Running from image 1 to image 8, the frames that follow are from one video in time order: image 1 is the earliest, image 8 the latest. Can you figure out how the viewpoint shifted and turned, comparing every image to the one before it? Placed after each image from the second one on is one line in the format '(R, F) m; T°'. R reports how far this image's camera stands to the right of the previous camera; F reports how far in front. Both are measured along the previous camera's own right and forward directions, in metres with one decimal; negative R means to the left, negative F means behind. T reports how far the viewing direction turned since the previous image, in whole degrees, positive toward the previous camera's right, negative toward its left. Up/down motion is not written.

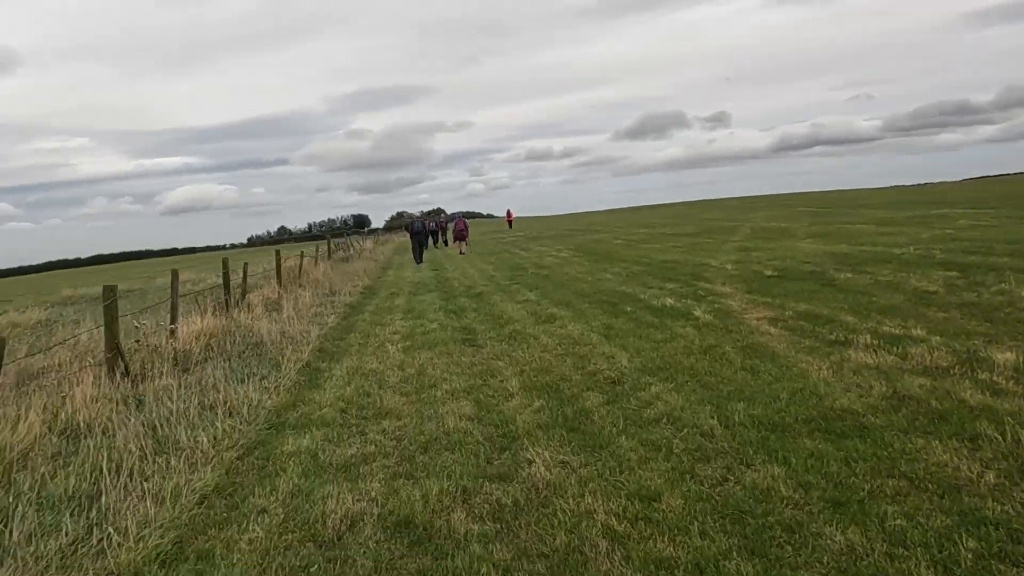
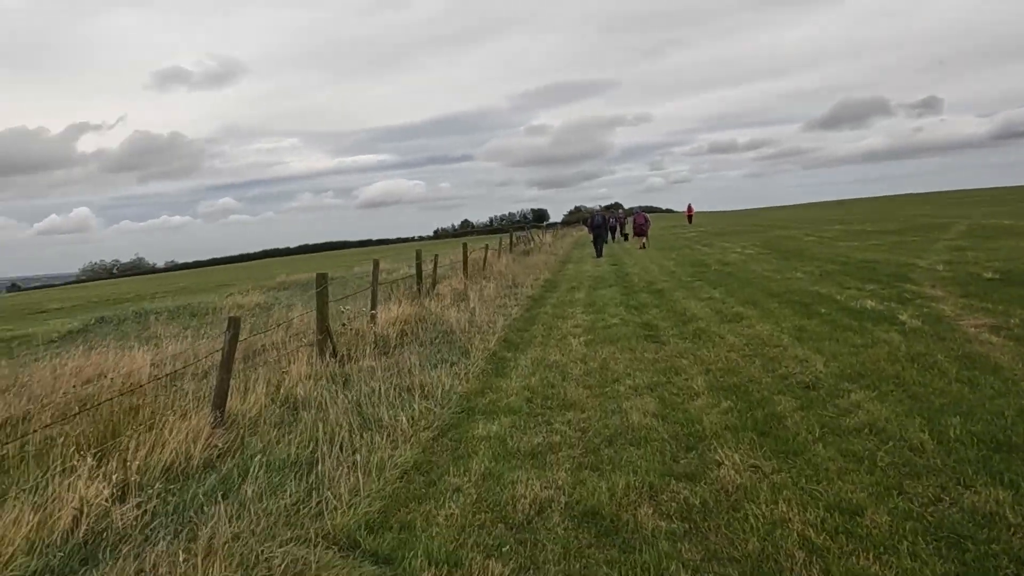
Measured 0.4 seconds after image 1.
(-0.1, -0.1) m; -13°
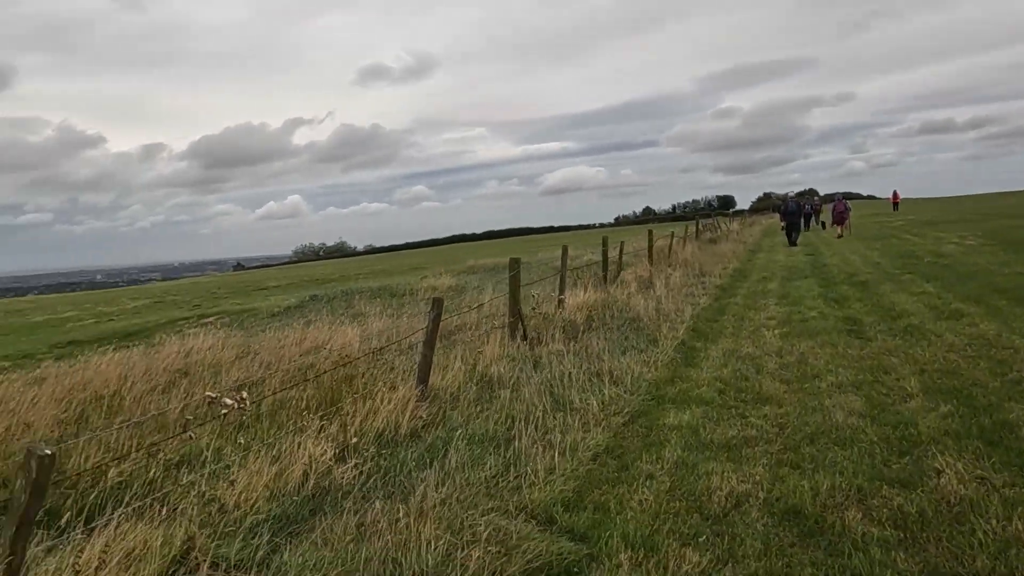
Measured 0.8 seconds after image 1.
(-0.1, -0.1) m; -13°
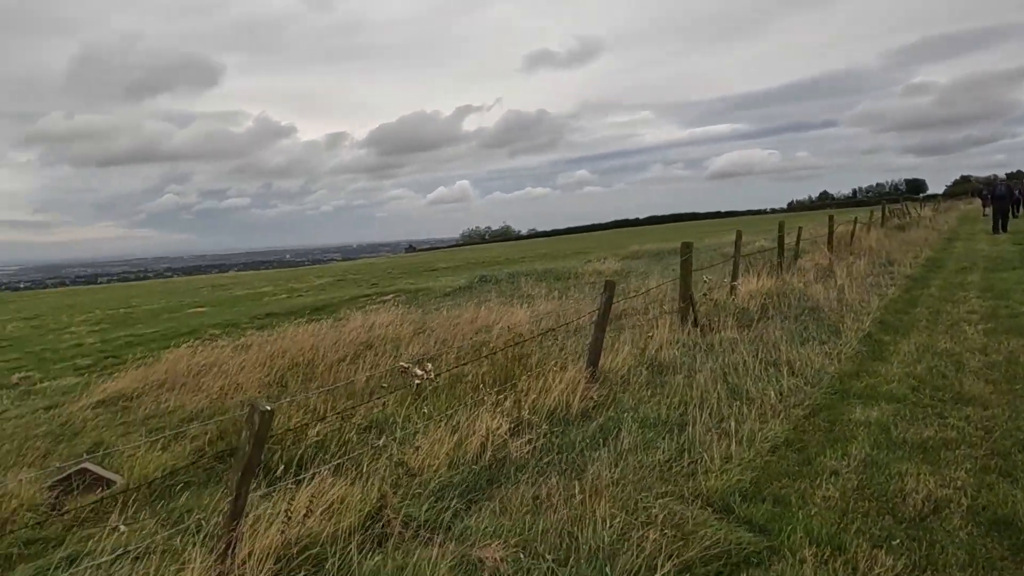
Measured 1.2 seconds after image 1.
(-0.1, 0.0) m; -12°
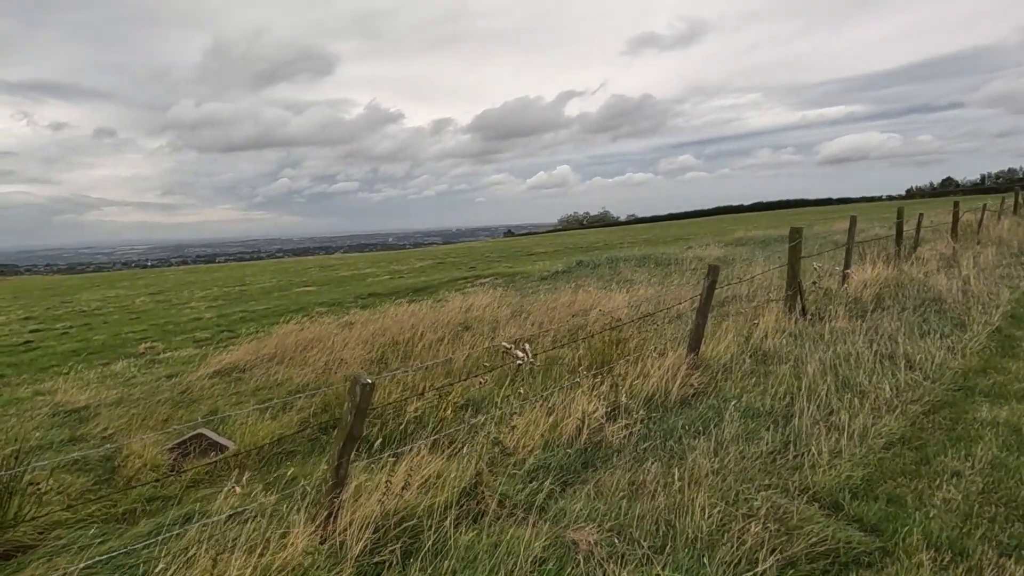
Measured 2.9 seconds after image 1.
(0.0, 0.0) m; -7°
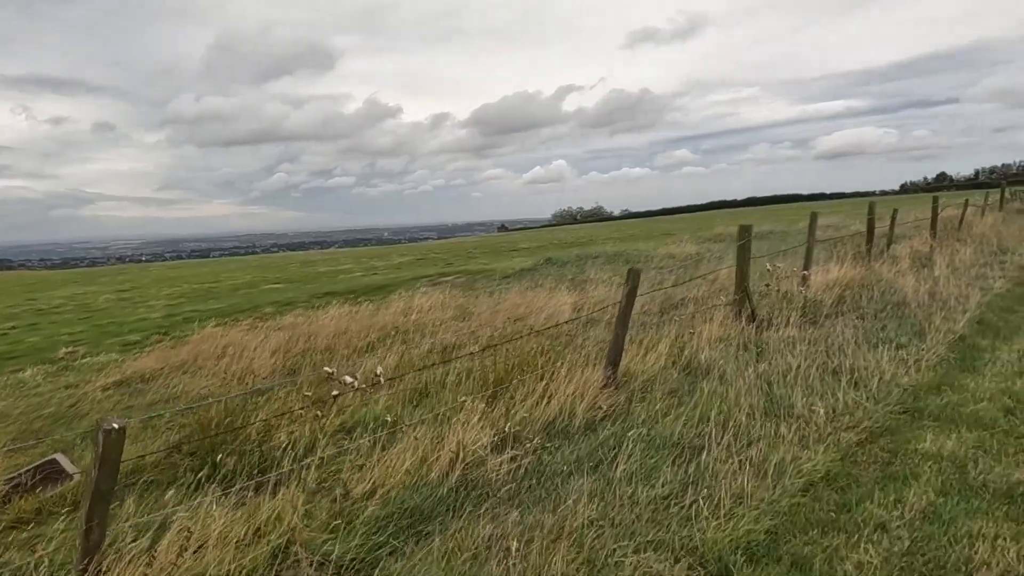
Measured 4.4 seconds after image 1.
(+0.7, +0.7) m; 0°
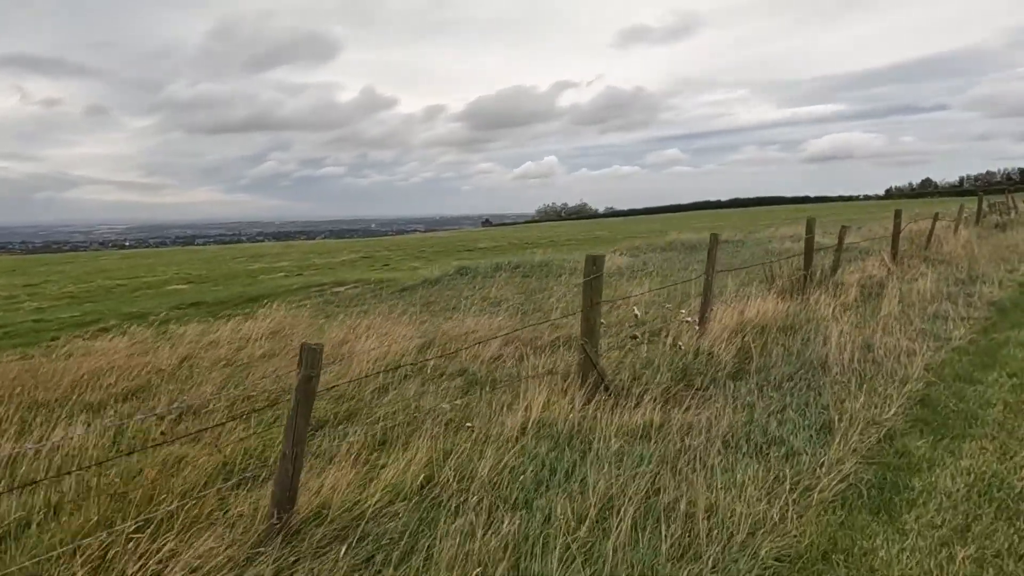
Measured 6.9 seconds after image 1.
(+1.7, +2.3) m; +1°
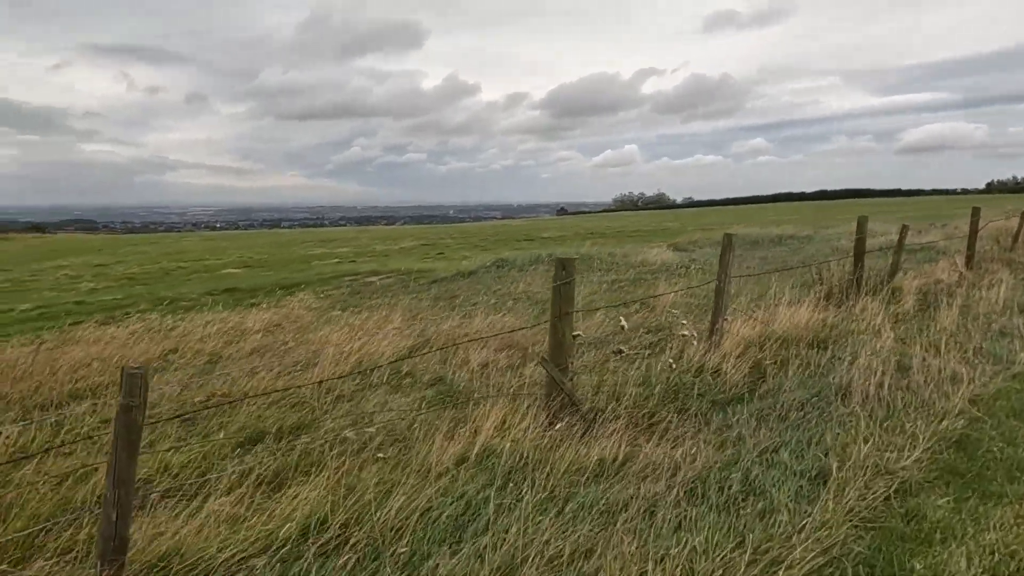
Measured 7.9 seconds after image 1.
(+0.7, +0.7) m; -6°
